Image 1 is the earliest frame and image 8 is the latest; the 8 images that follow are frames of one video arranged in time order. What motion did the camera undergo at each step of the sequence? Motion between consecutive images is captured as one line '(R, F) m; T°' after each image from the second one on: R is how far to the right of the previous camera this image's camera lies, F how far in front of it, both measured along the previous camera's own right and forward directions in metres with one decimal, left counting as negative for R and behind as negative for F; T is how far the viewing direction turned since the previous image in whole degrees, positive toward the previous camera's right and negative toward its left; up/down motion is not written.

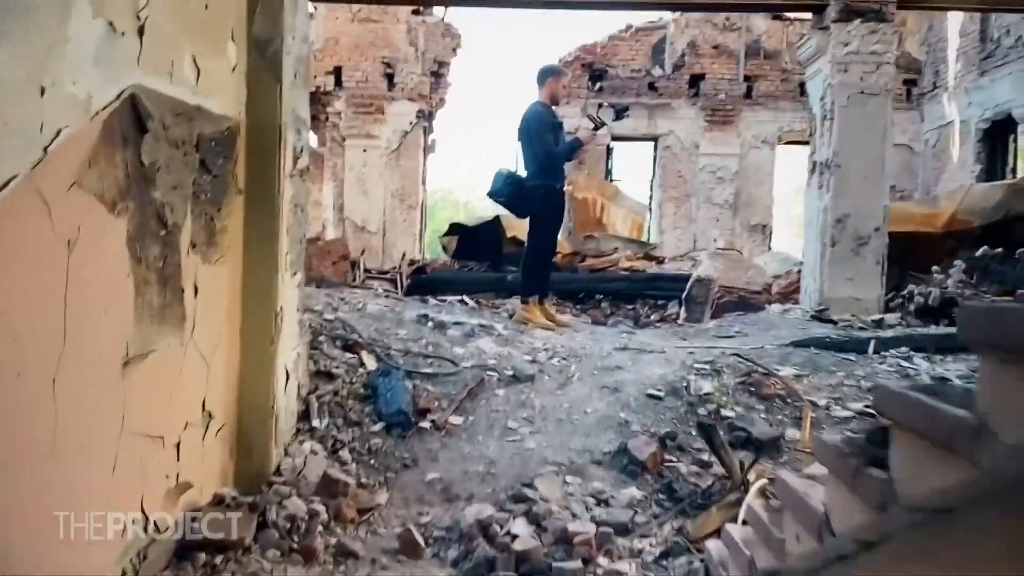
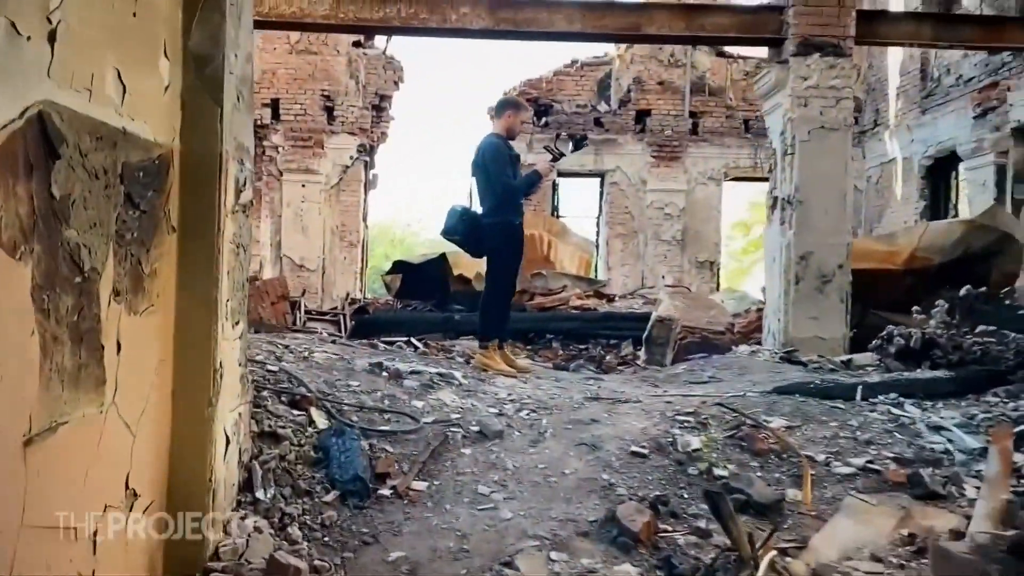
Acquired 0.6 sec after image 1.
(-0.1, +0.3) m; +4°
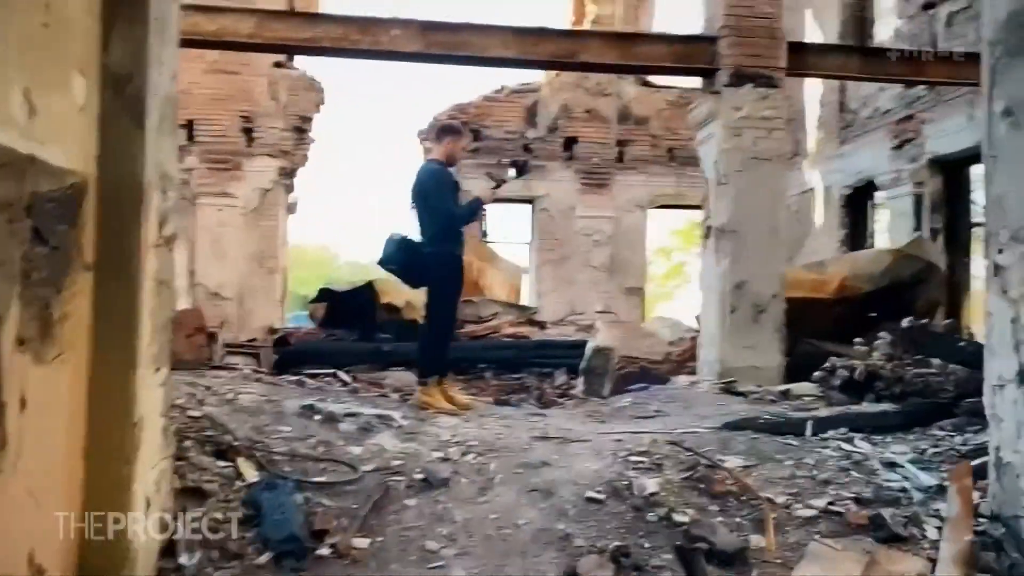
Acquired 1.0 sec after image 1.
(-0.1, +0.2) m; +5°
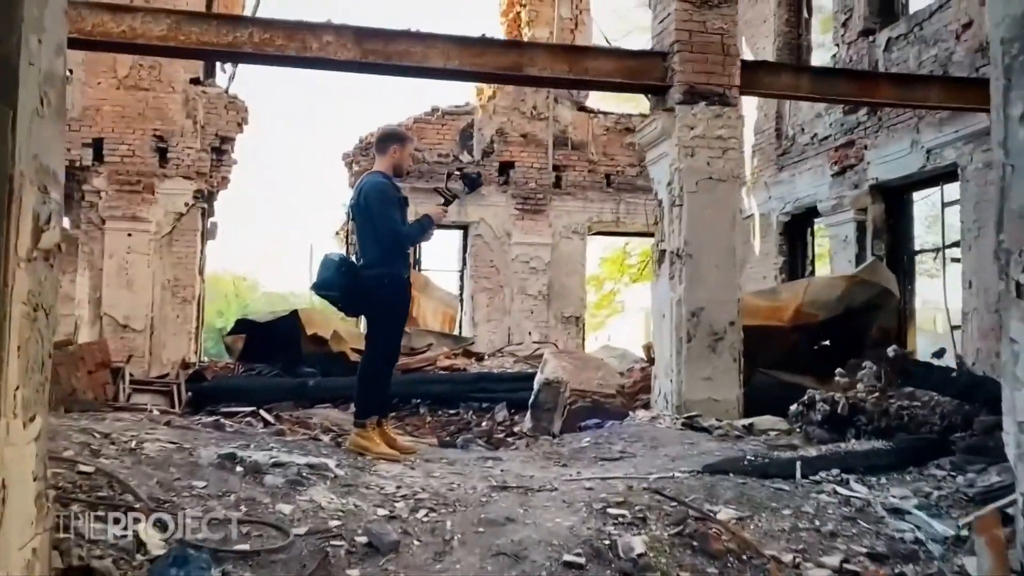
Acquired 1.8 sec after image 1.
(-0.1, +0.4) m; +5°
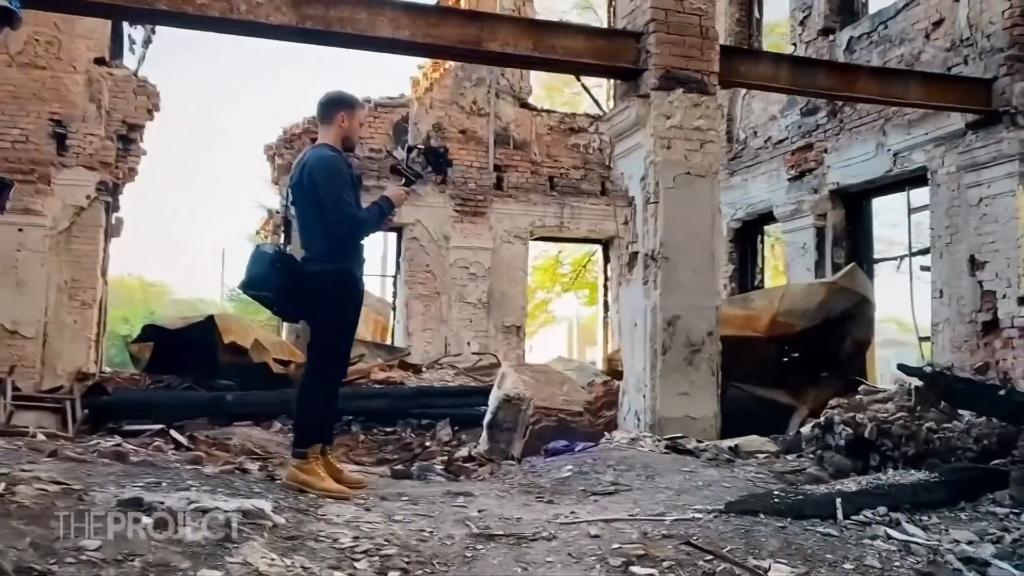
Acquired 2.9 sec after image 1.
(-0.2, +0.6) m; +5°
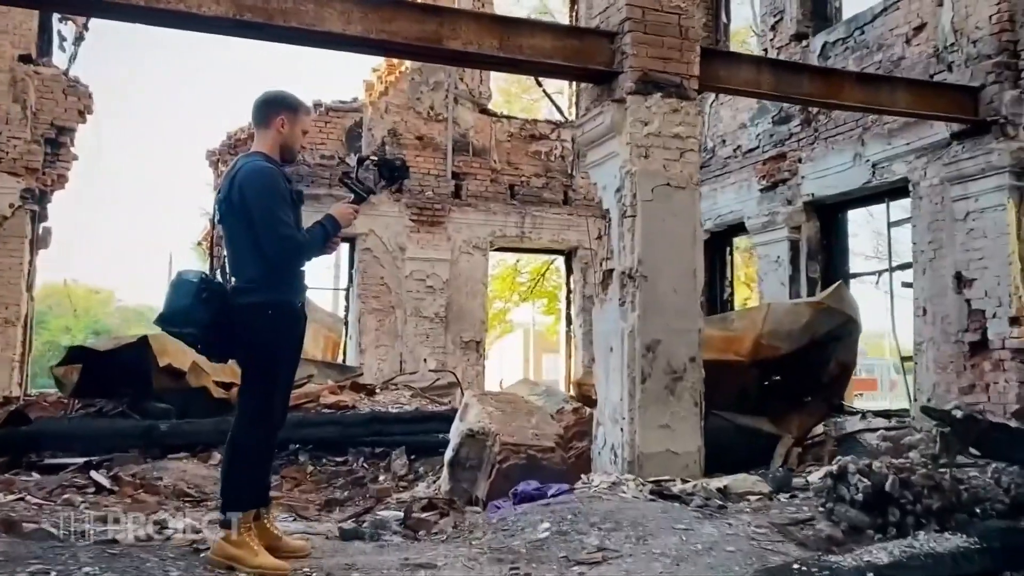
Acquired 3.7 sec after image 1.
(0.0, +0.5) m; +3°
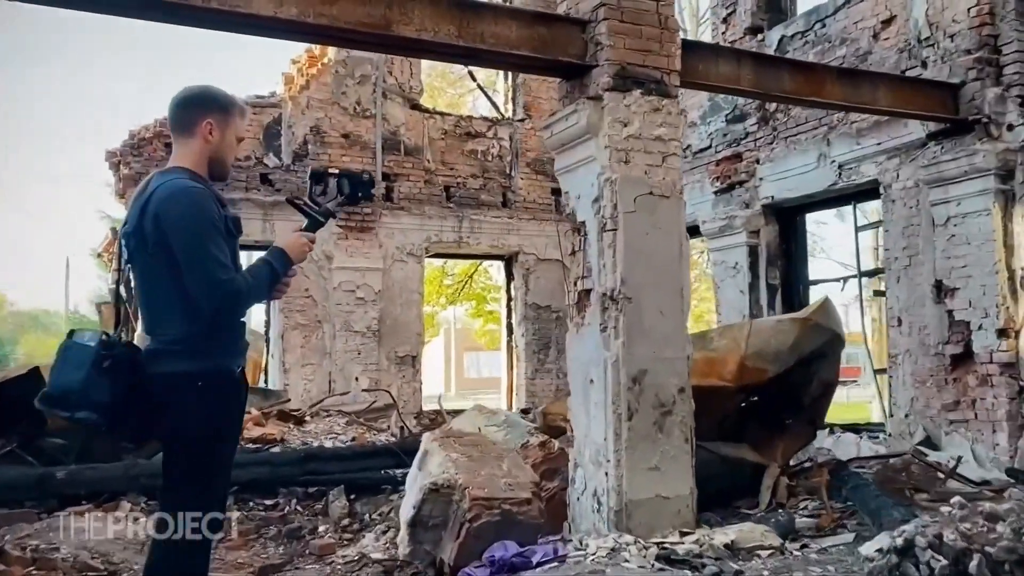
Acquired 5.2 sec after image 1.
(-0.2, +0.6) m; +6°
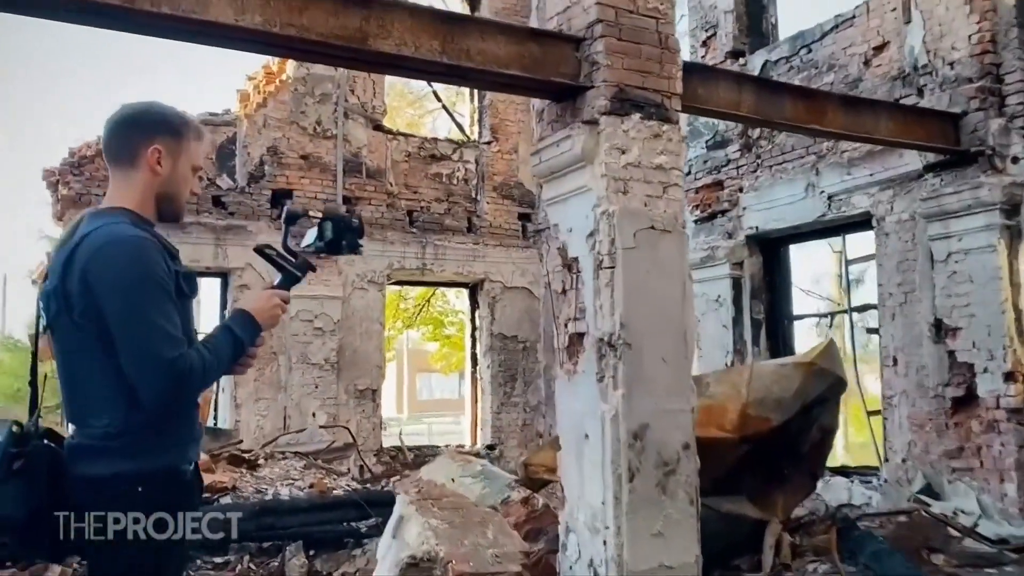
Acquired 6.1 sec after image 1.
(-0.1, +0.4) m; +3°
